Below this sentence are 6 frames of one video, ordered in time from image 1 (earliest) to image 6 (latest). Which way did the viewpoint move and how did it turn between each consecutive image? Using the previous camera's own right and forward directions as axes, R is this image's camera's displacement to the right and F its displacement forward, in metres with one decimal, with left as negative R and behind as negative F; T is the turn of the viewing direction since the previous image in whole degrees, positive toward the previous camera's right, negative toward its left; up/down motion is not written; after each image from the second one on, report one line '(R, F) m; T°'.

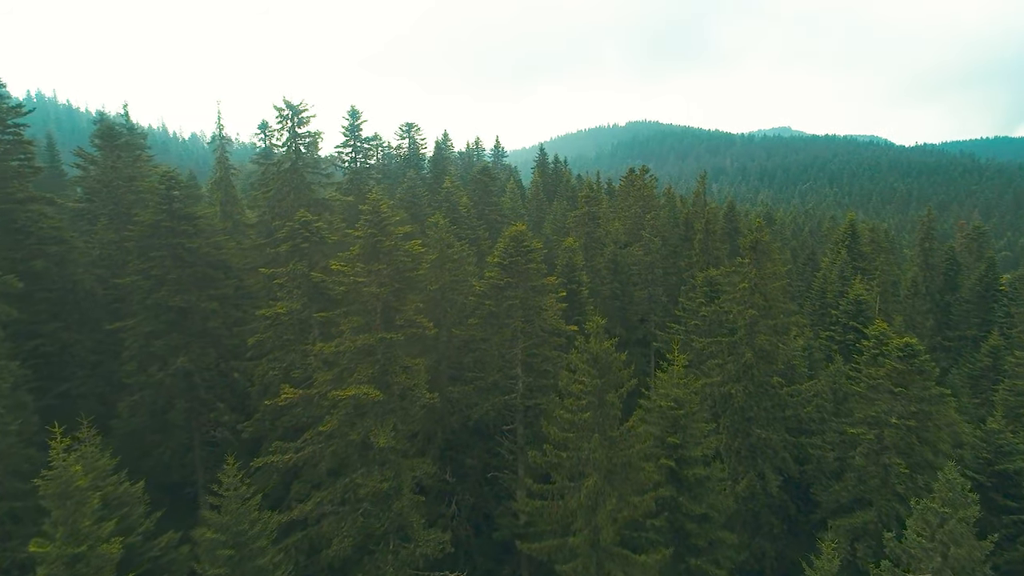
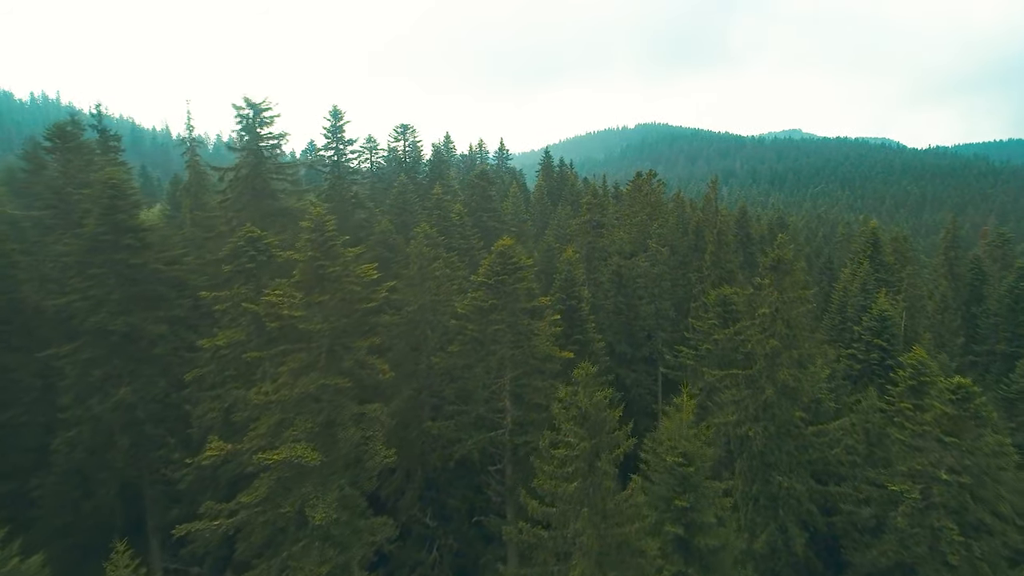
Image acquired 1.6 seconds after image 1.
(+0.6, +3.0) m; -1°
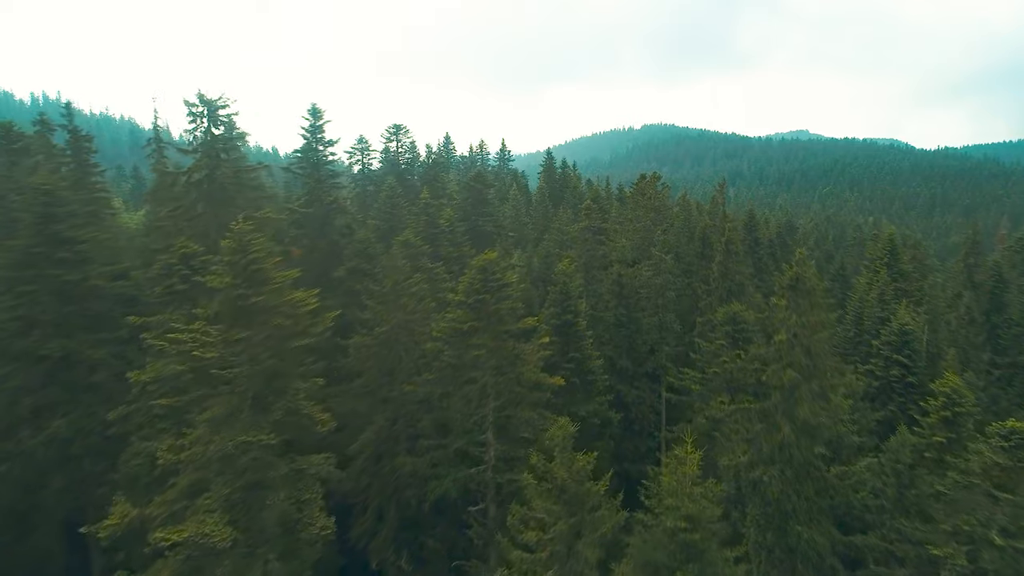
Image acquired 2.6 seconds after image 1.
(+0.6, +2.5) m; 0°
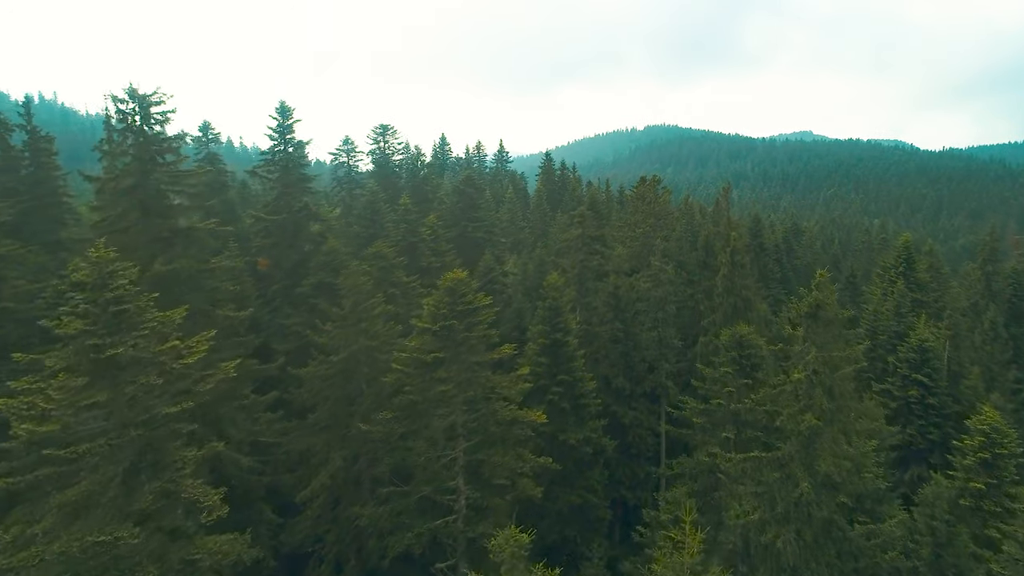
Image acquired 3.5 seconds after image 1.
(+0.6, +2.7) m; 0°
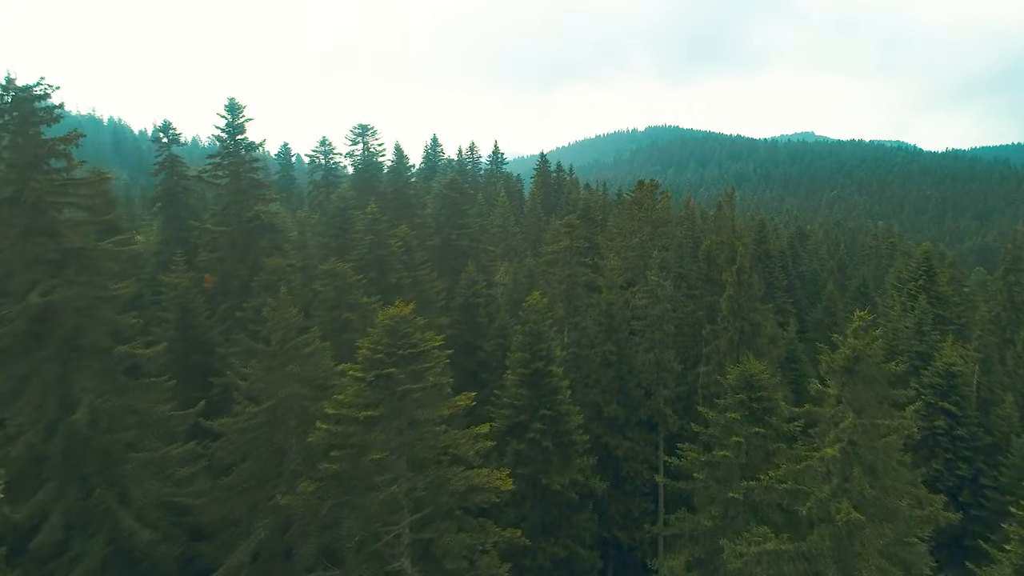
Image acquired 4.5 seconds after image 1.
(+0.8, +3.4) m; 0°
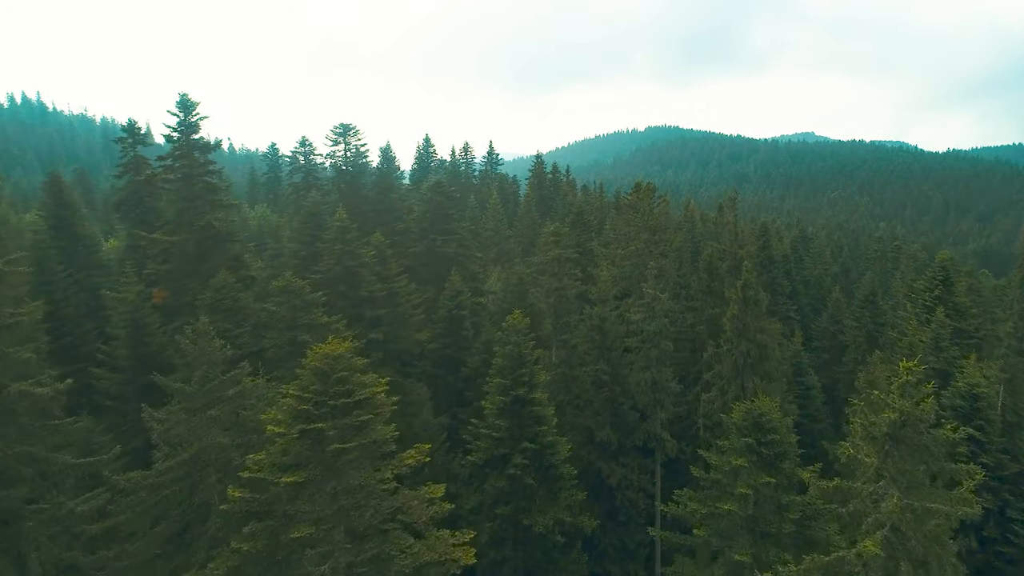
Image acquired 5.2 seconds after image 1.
(+0.6, +2.5) m; 0°
